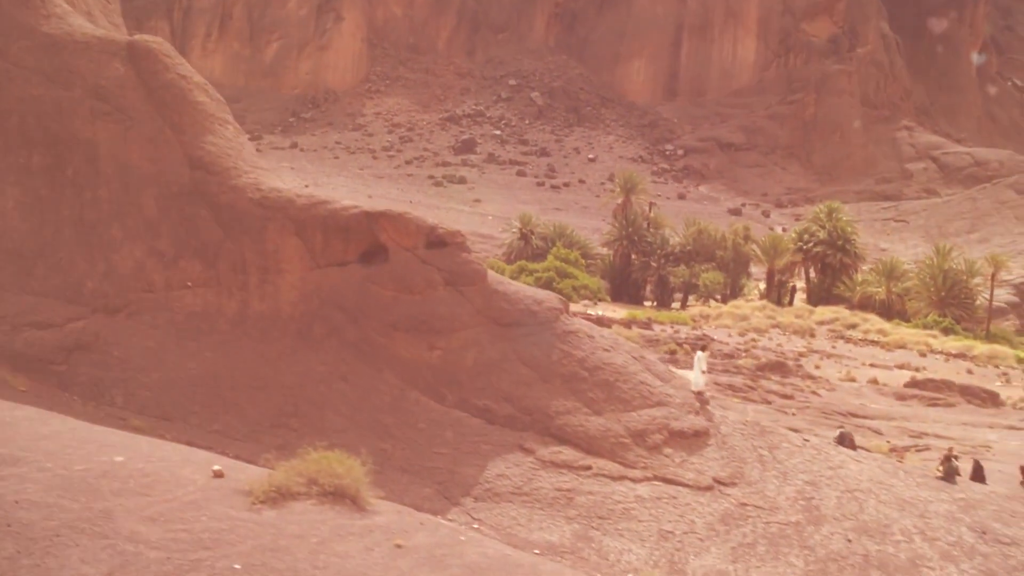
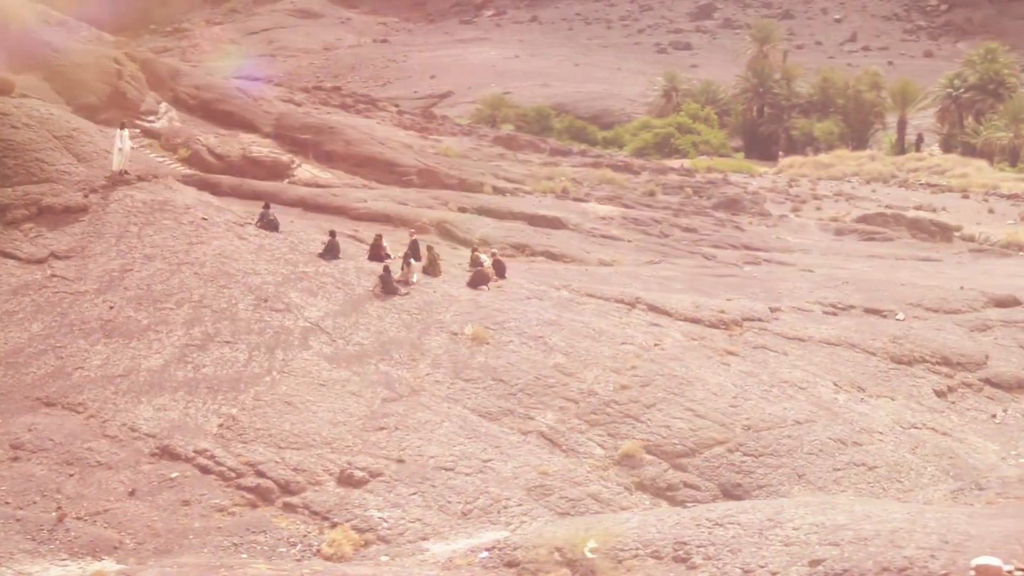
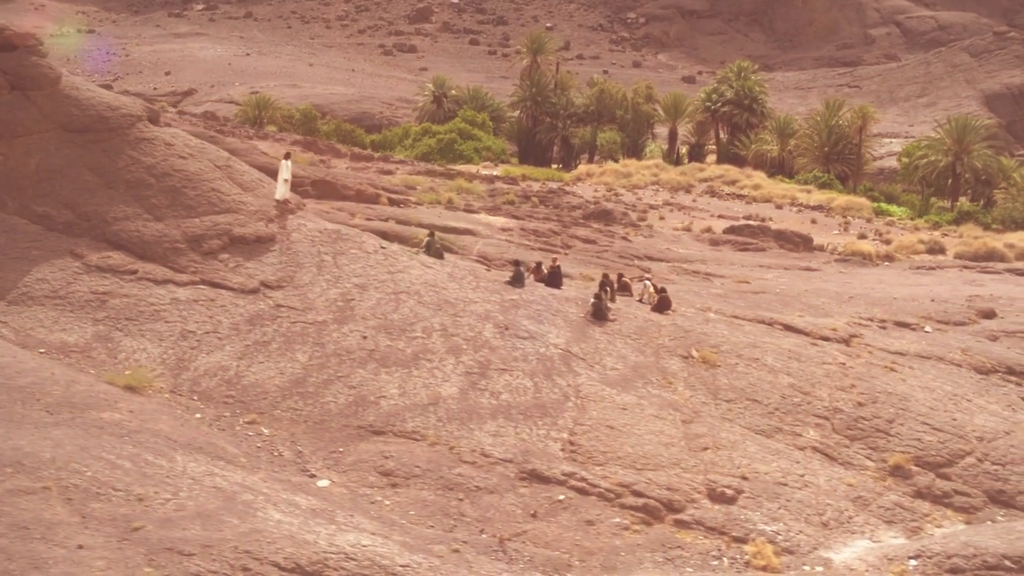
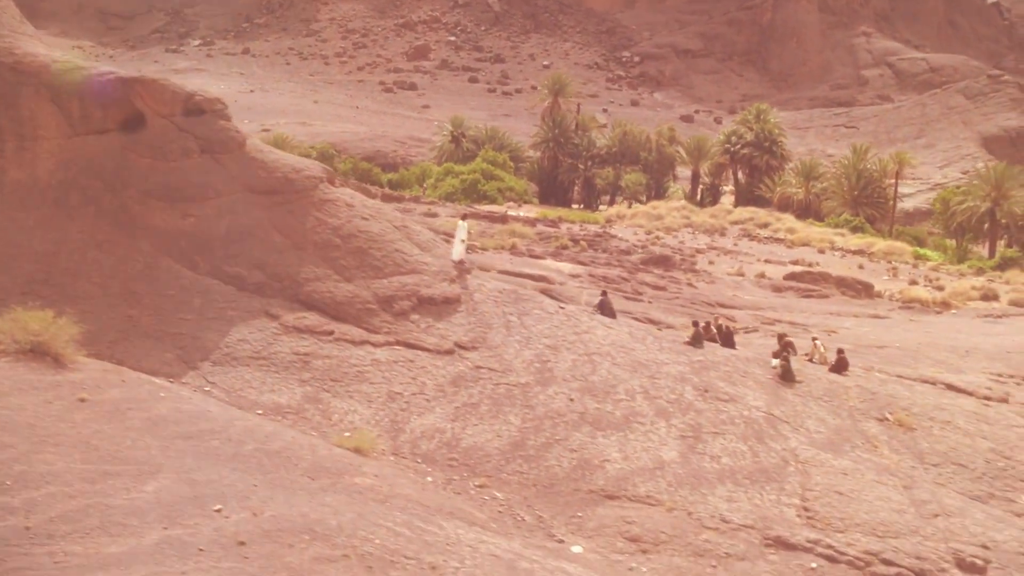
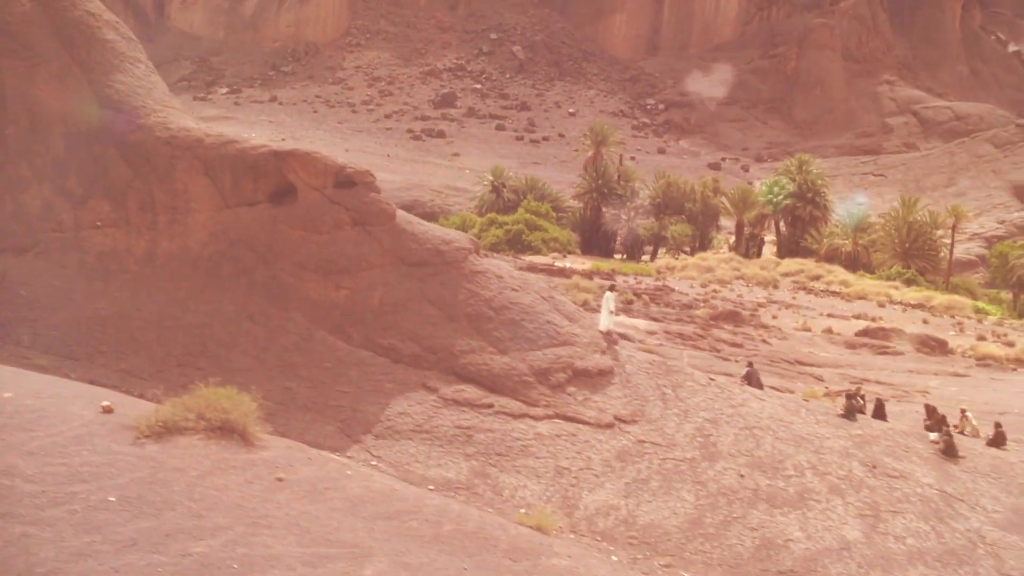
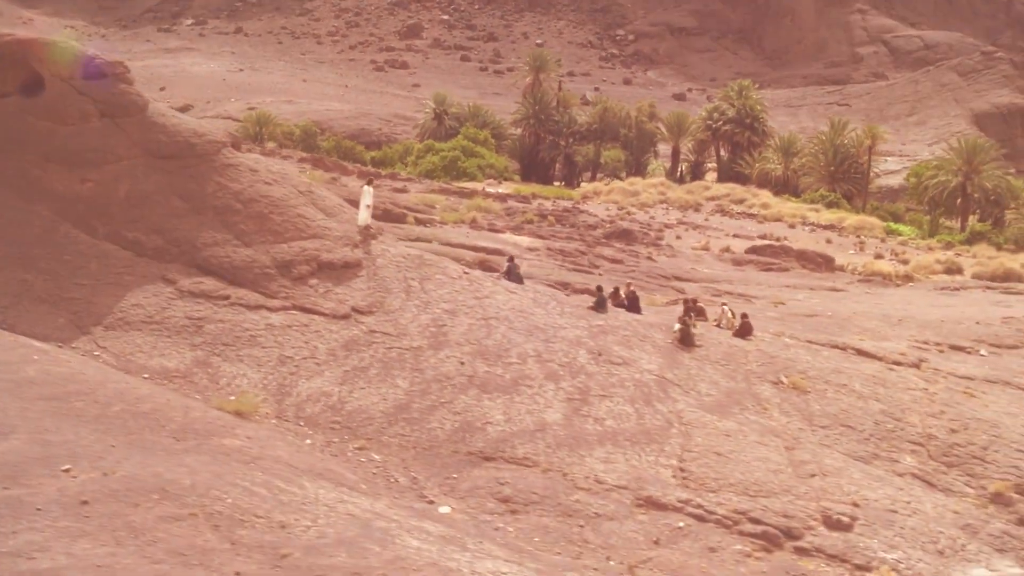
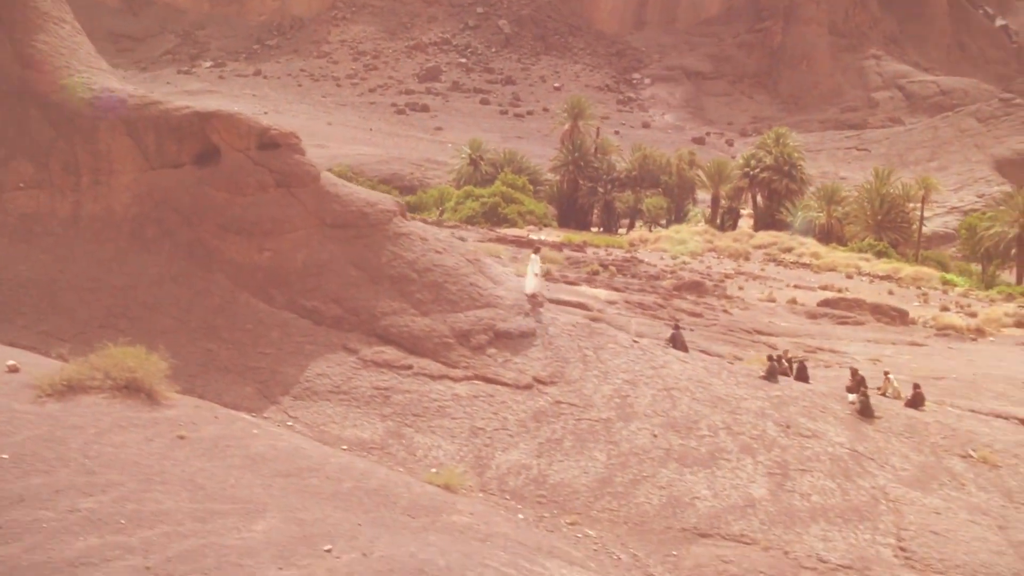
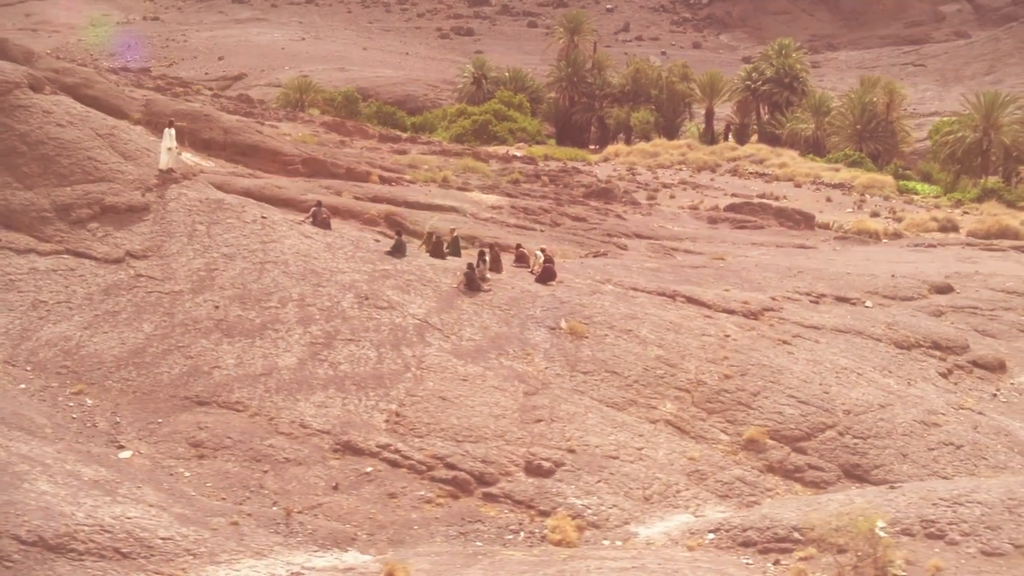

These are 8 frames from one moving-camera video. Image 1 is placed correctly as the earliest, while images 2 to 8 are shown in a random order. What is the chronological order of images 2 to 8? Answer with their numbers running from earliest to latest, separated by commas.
5, 7, 4, 6, 3, 8, 2
